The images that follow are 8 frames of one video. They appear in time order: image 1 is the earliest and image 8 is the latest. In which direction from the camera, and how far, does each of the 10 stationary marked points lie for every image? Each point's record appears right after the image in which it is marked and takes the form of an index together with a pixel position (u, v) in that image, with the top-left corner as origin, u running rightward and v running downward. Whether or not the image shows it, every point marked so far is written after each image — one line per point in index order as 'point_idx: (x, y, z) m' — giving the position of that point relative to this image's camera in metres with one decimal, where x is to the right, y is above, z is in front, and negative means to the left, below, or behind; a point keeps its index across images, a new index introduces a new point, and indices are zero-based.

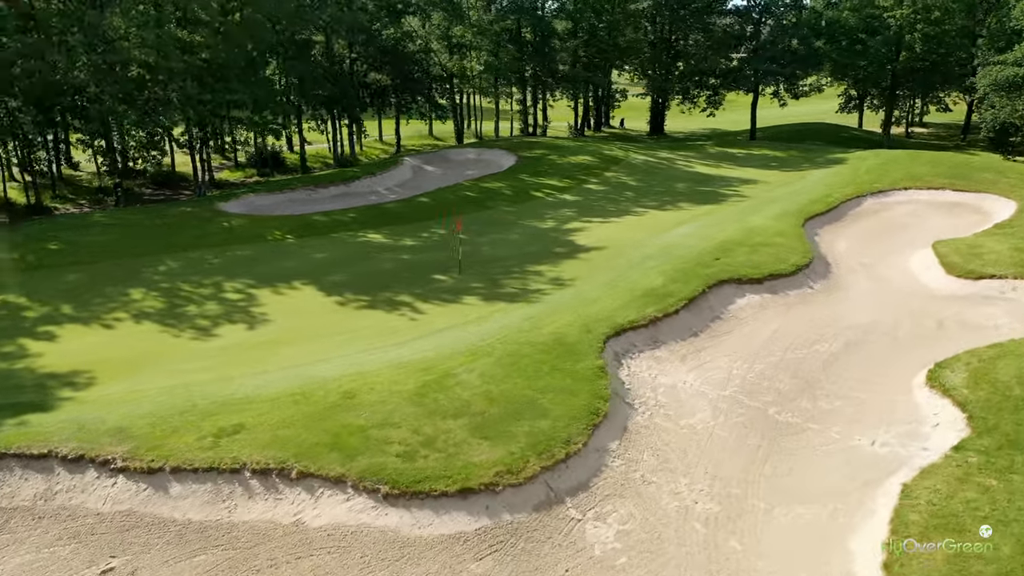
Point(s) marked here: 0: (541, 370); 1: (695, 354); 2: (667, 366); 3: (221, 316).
0: (+0.5, -1.5, +14.4) m
1: (+3.6, -1.3, +16.5) m
2: (+3.0, -1.5, +15.9) m
3: (-6.2, -0.6, +17.3) m
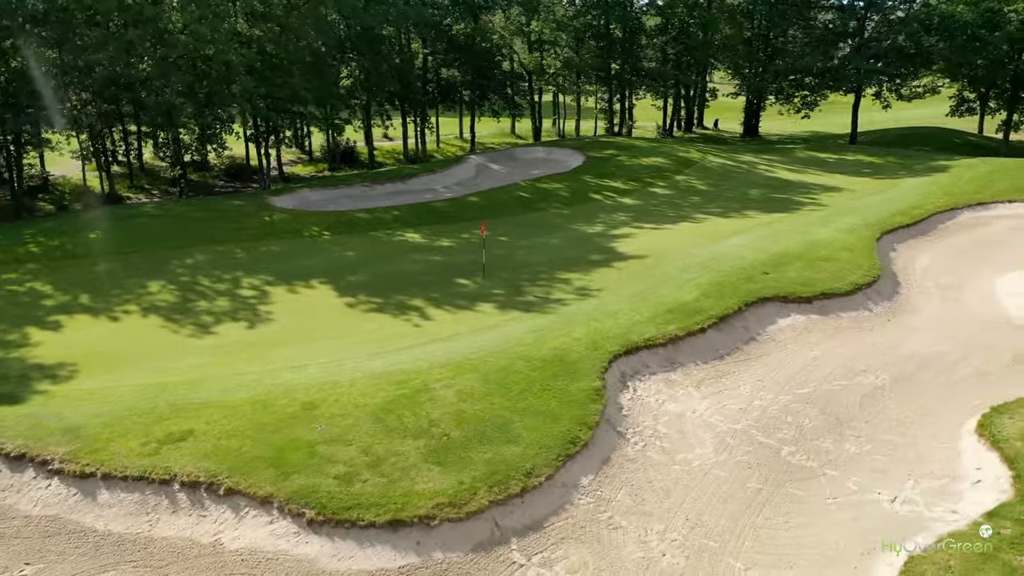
0: (+0.2, -1.7, +13.2) m
1: (+3.6, -1.7, +14.9) m
2: (+2.9, -1.8, +14.4) m
3: (-5.9, -0.5, +17.0) m
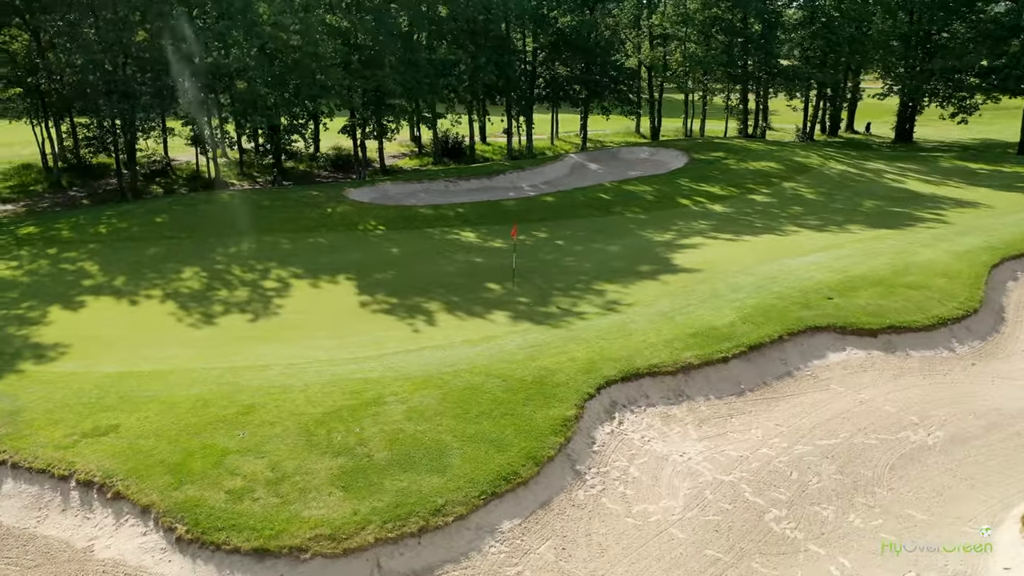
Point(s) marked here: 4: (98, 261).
0: (-0.4, -1.8, +11.9) m
1: (+3.3, -2.1, +12.9) m
2: (+2.4, -2.2, +12.5) m
3: (-5.6, -0.3, +16.8) m
4: (-9.7, +0.6, +19.3) m
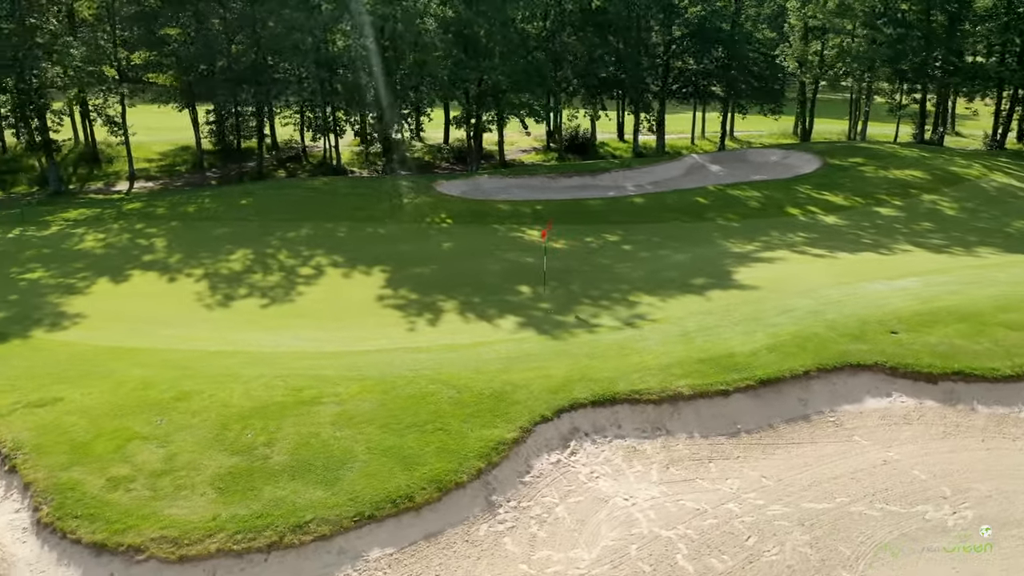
0: (-1.3, -1.8, +10.9) m
1: (+2.5, -2.3, +11.0) m
2: (+1.6, -2.4, +10.9) m
3: (-5.1, 0.0, +16.9) m
4: (-8.4, +1.2, +20.2) m
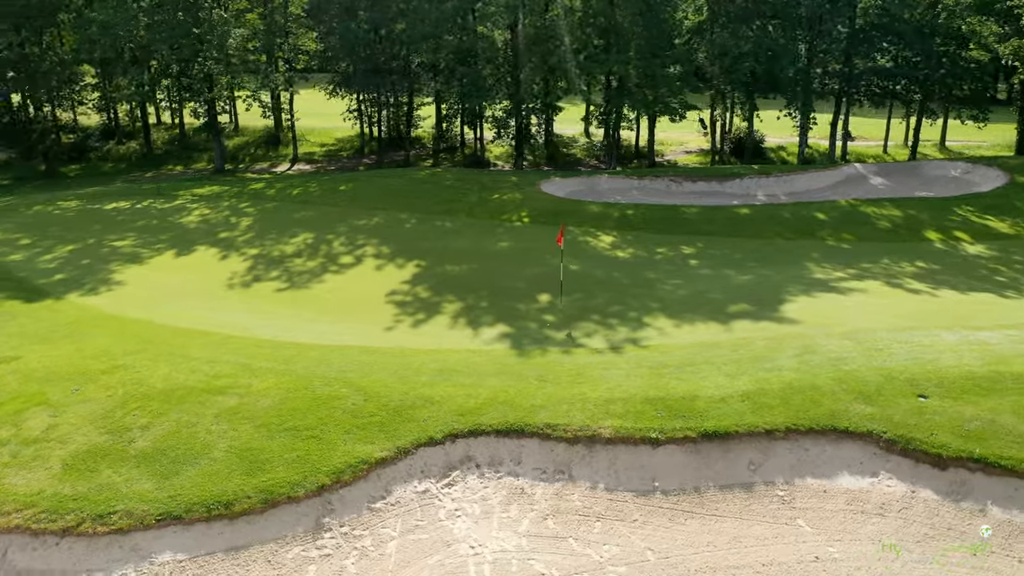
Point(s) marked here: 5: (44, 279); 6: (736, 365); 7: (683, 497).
0: (-2.8, -1.8, +10.4) m
1: (+0.8, -2.6, +9.4) m
2: (-0.1, -2.6, +9.6) m
3: (-4.5, +0.3, +17.2) m
4: (-6.6, +1.8, +21.3) m
5: (-9.5, +0.2, +16.7) m
6: (+3.2, -1.1, +12.0) m
7: (+2.0, -2.4, +9.7) m
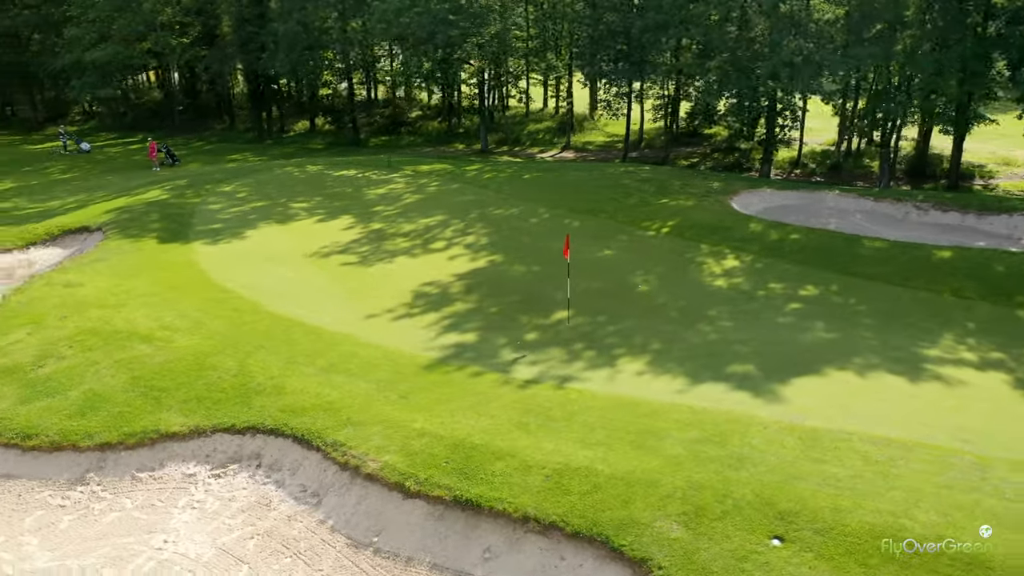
0: (-4.9, -1.4, +11.0) m
1: (-2.4, -2.7, +8.5) m
2: (-3.1, -2.5, +9.1) m
3: (-2.8, +0.8, +17.7) m
4: (-2.4, +2.4, +22.3) m
5: (-7.3, +1.5, +19.7) m
6: (+1.2, -1.7, +9.5) m
7: (-1.2, -2.7, +8.2) m
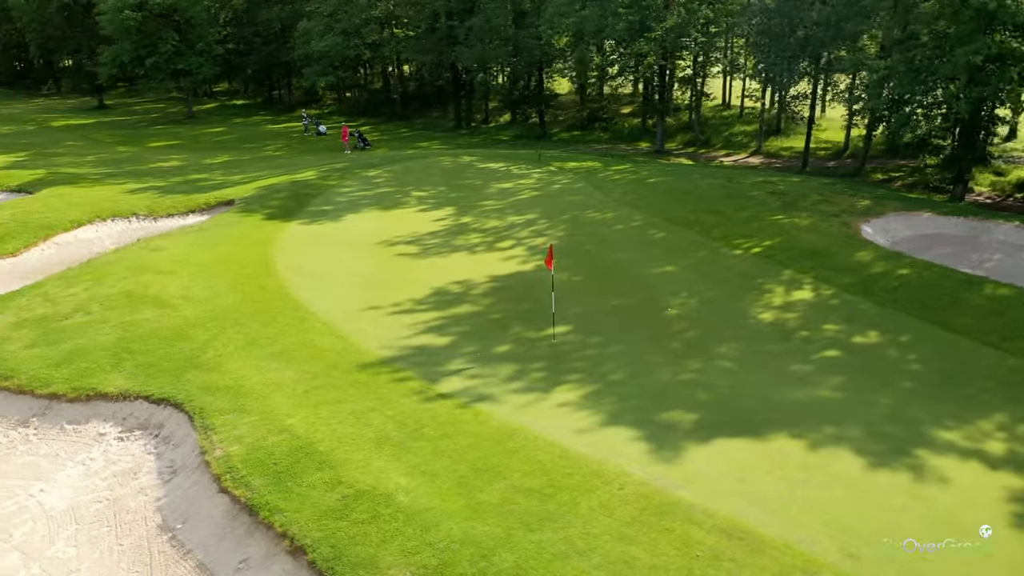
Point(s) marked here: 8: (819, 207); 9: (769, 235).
0: (-5.7, -0.9, +12.1) m
1: (-4.4, -2.5, +8.9) m
2: (-4.8, -2.3, +9.7) m
3: (-1.3, +0.9, +17.7) m
4: (+0.7, +2.5, +21.8) m
5: (-4.9, +2.0, +21.0) m
6: (-0.6, -1.8, +8.7) m
7: (-3.3, -2.6, +8.2) m
8: (+7.1, +1.8, +19.0) m
9: (+5.4, +1.1, +17.3) m
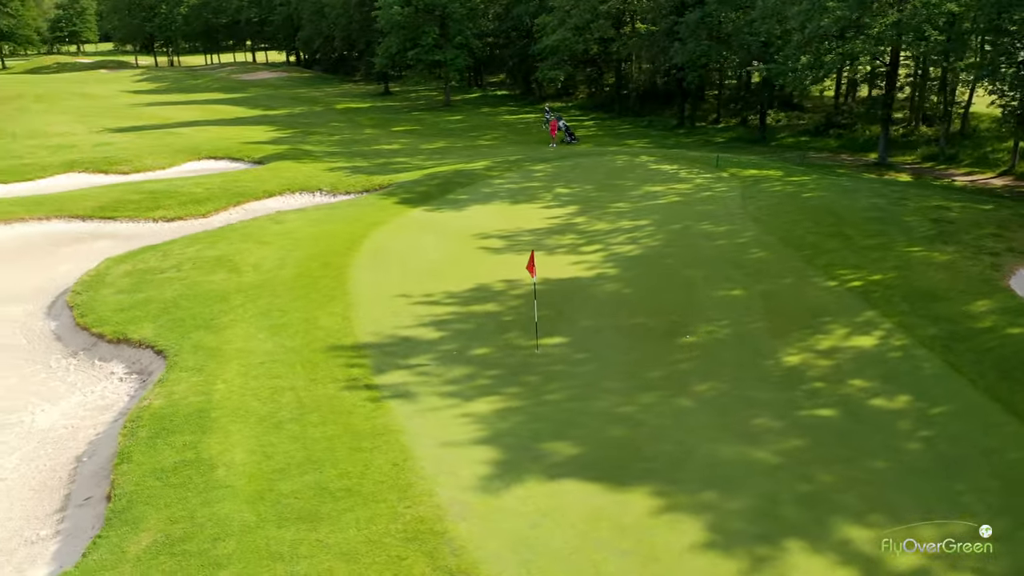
0: (-5.7, -0.3, +13.9) m
1: (-5.8, -2.0, +10.5) m
2: (-5.9, -1.7, +11.3) m
3: (+0.6, +0.9, +17.5) m
4: (+4.1, +2.2, +20.6) m
5: (-1.5, +2.4, +21.8) m
6: (-2.3, -1.7, +8.9) m
7: (-5.1, -2.2, +9.4) m
8: (+8.9, +0.9, +15.7) m
9: (+6.7, +0.4, +14.7) m
